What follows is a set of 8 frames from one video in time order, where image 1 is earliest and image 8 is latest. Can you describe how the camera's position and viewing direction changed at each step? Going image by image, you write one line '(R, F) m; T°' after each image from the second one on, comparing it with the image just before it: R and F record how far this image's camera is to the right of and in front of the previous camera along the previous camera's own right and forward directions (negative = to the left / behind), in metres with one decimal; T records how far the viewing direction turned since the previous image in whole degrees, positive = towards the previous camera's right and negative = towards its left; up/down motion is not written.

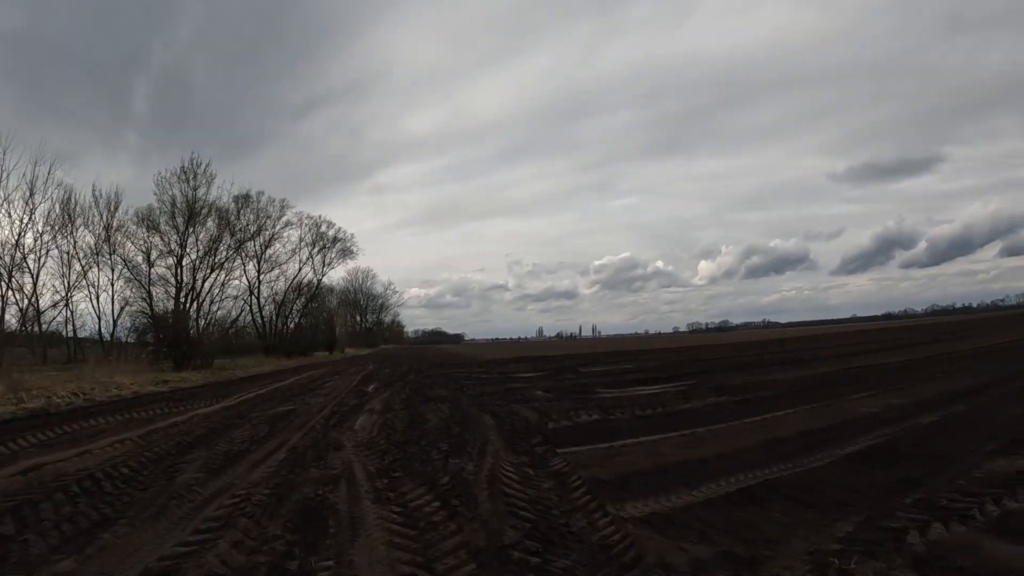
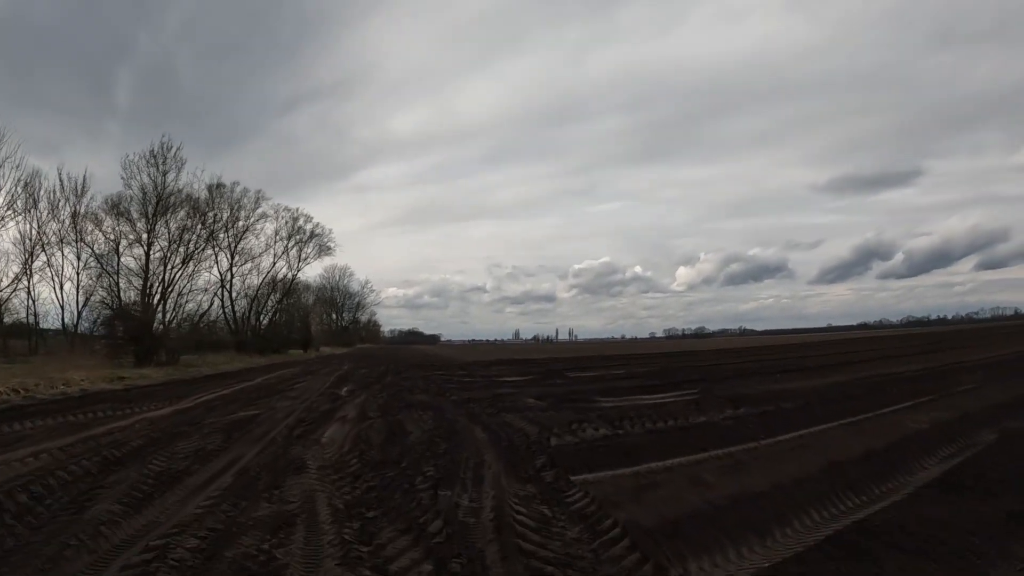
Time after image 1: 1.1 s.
(-0.4, +1.7) m; +2°
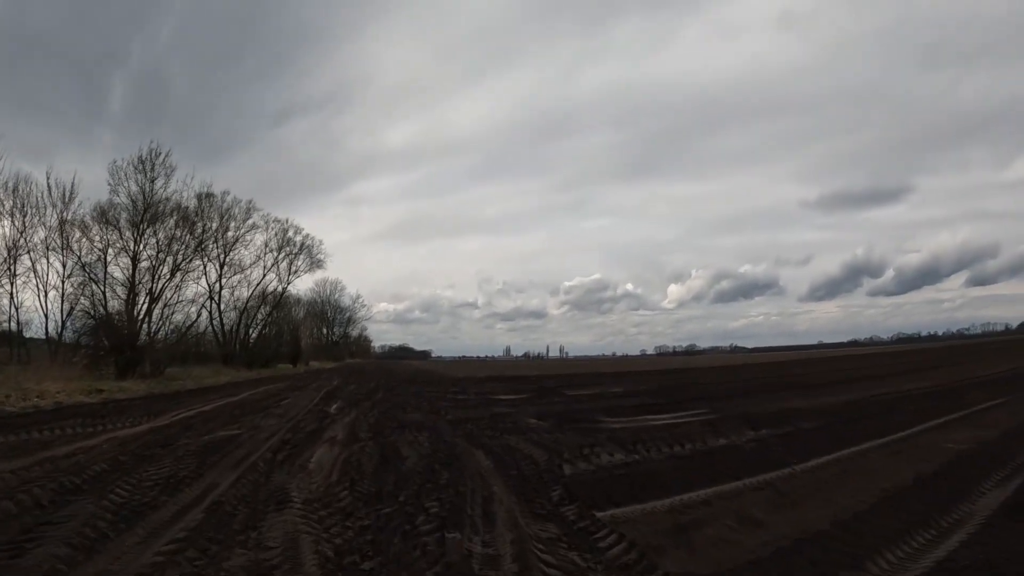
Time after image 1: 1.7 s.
(-0.3, +0.9) m; +1°
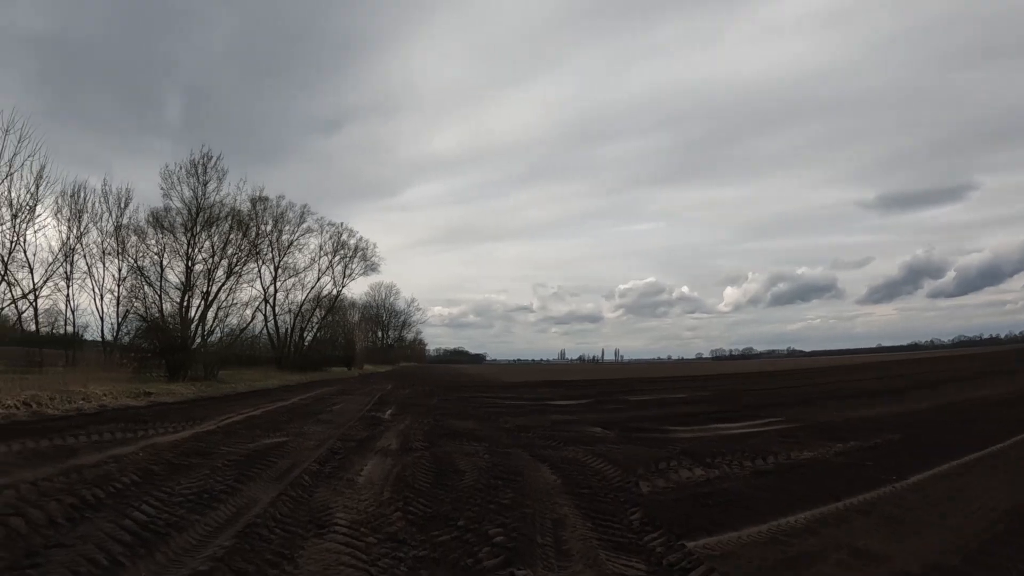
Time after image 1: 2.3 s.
(-0.2, +1.1) m; -5°
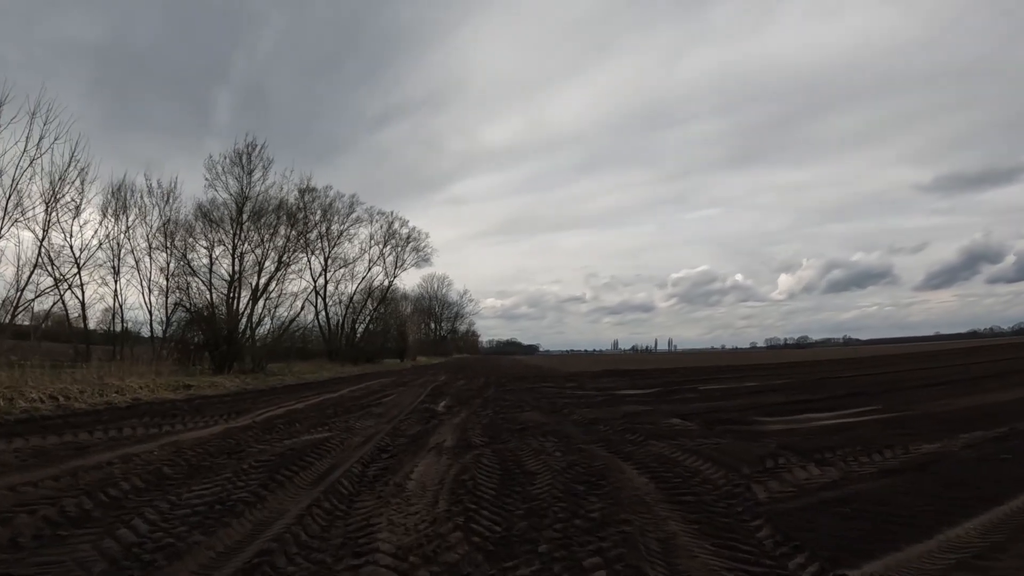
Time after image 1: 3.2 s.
(-0.4, +1.7) m; -5°
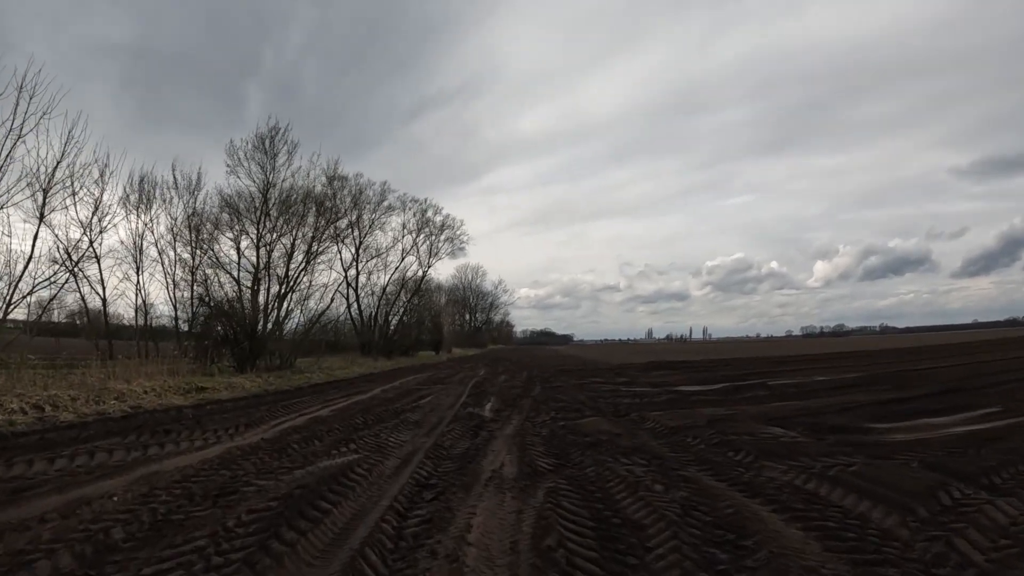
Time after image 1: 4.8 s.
(-0.6, +2.4) m; -3°
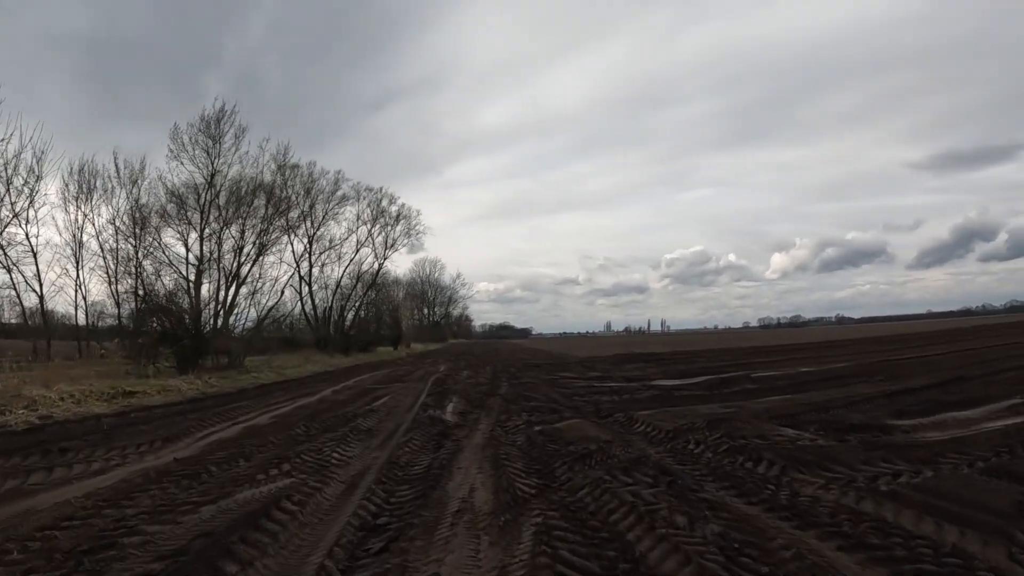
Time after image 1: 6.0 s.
(-0.2, +1.8) m; +4°
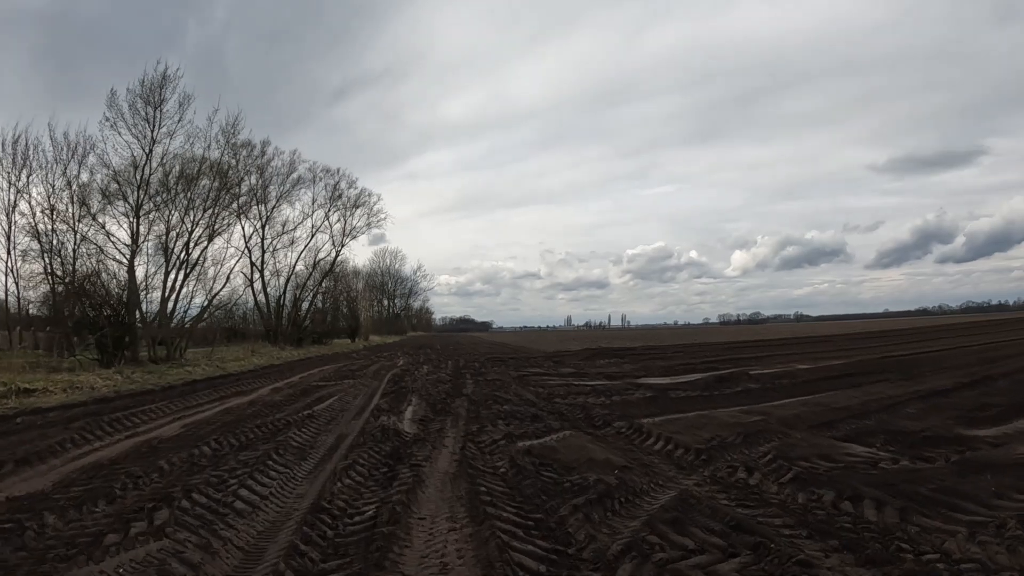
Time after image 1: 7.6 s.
(-0.3, +2.6) m; +4°
